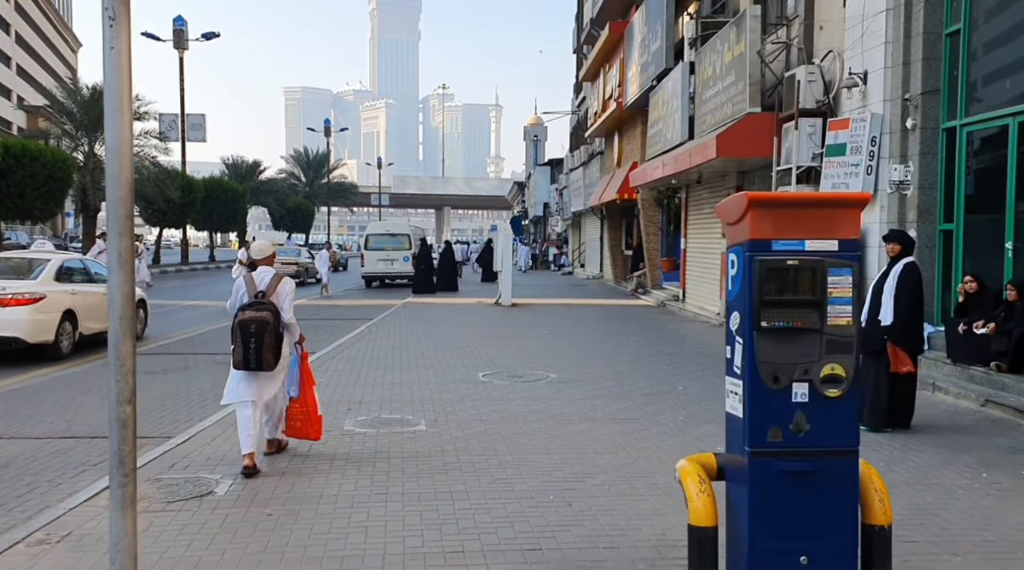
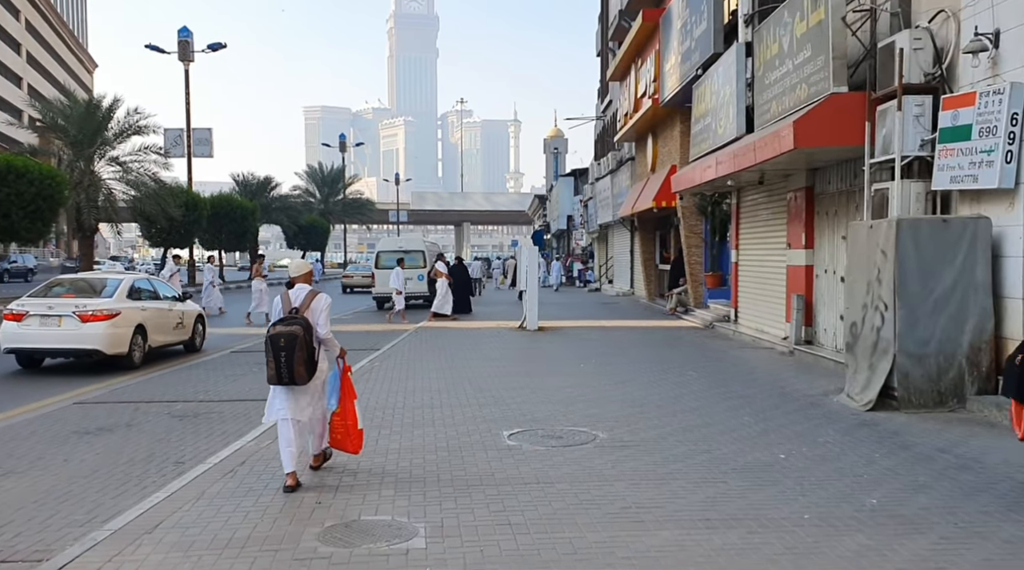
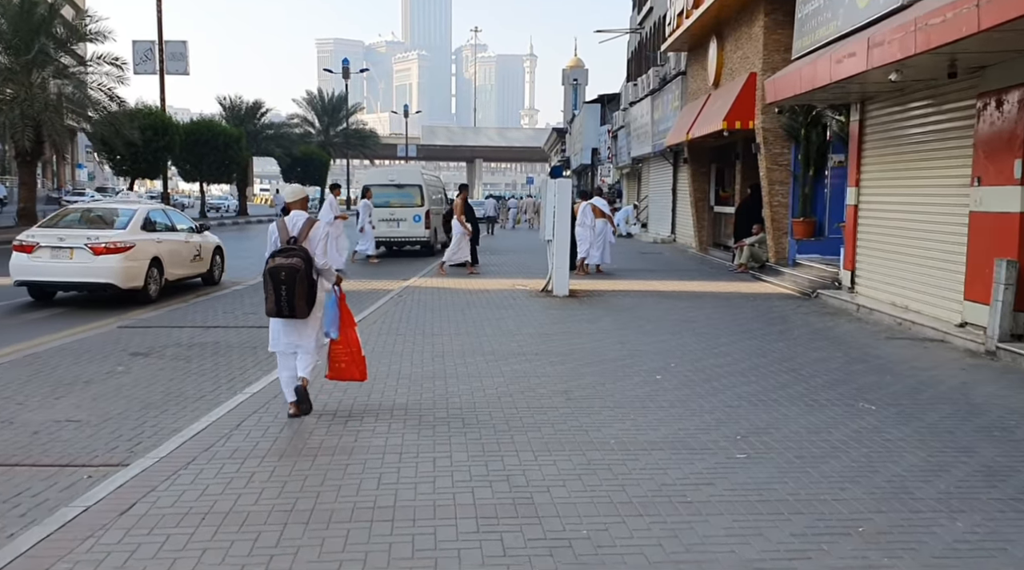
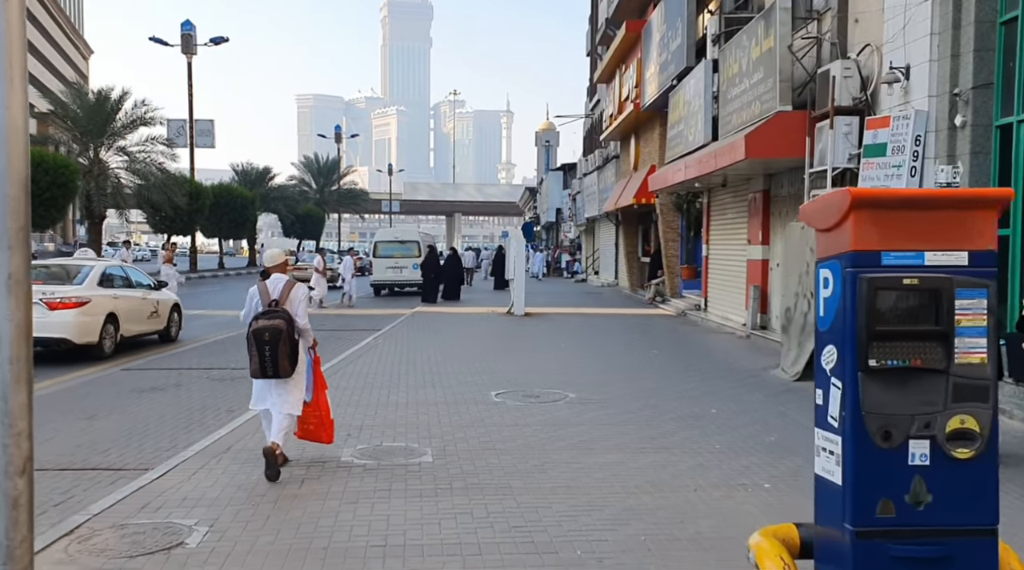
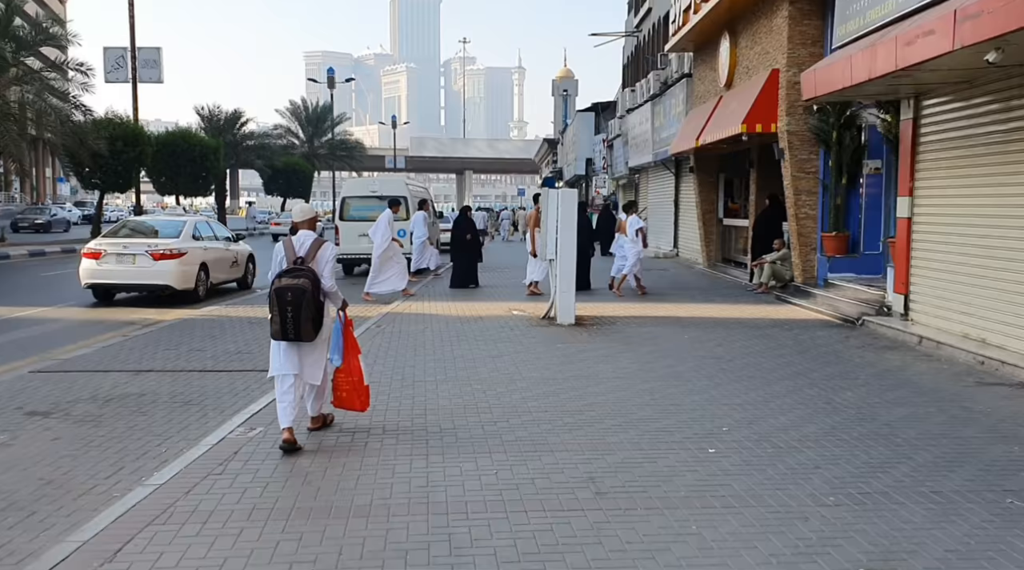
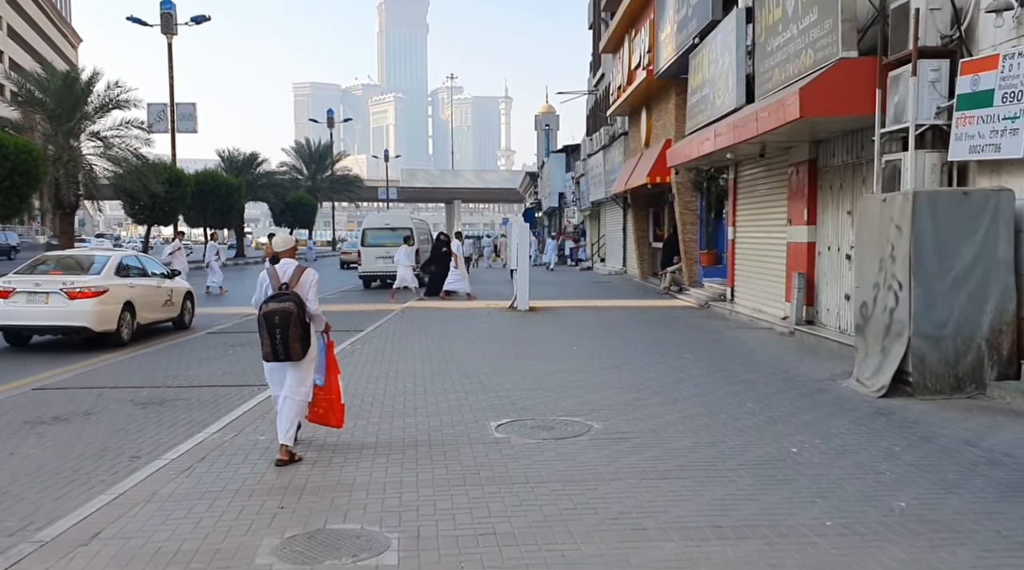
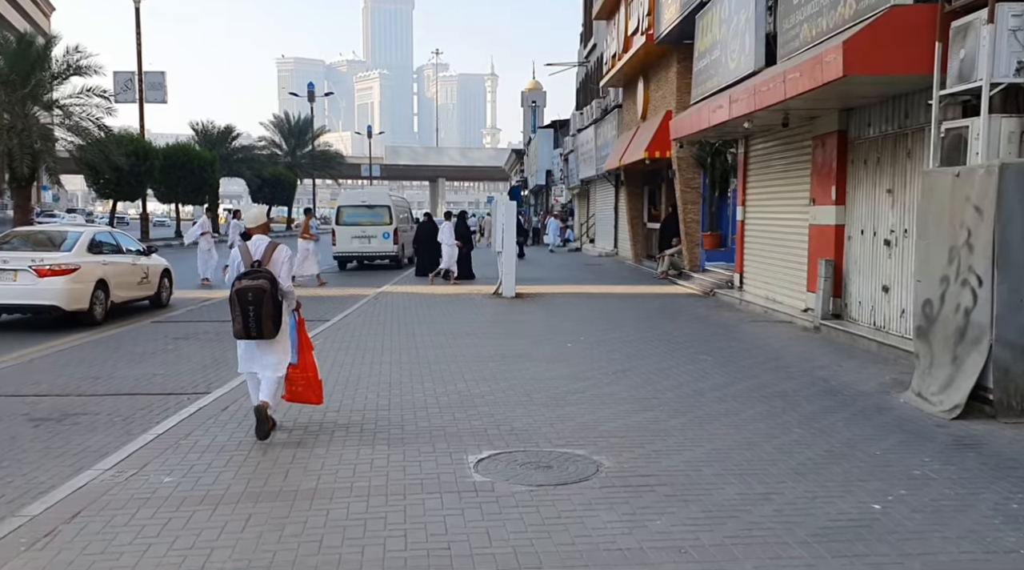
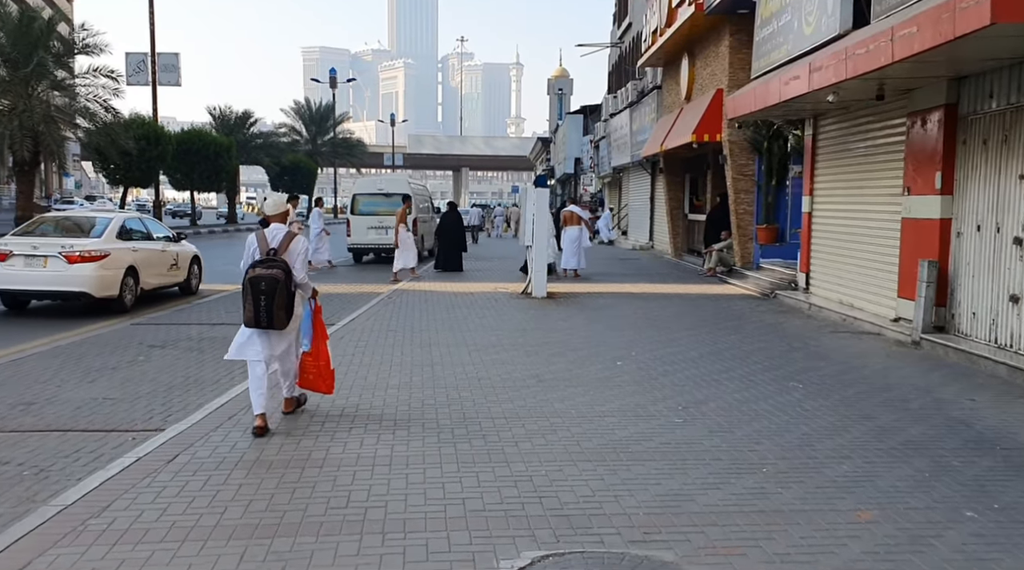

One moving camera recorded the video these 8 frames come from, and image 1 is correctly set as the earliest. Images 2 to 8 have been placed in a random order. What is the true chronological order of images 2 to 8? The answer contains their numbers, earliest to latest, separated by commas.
4, 2, 6, 7, 8, 3, 5
